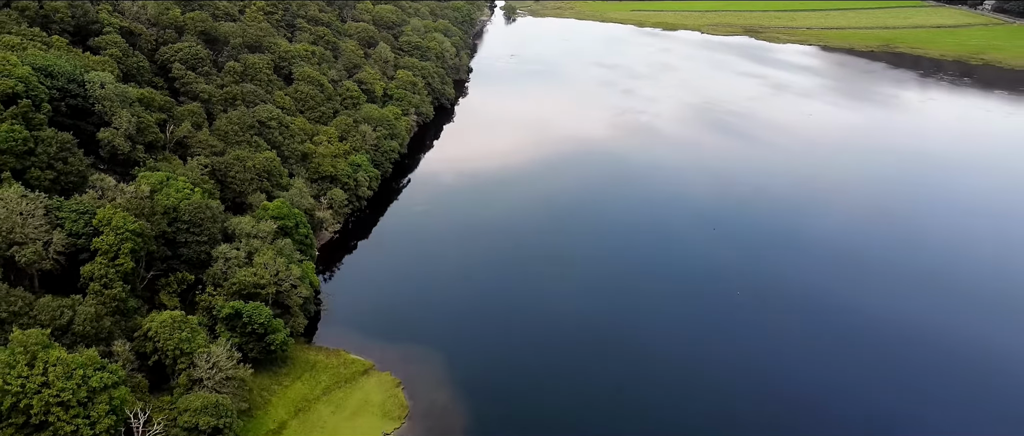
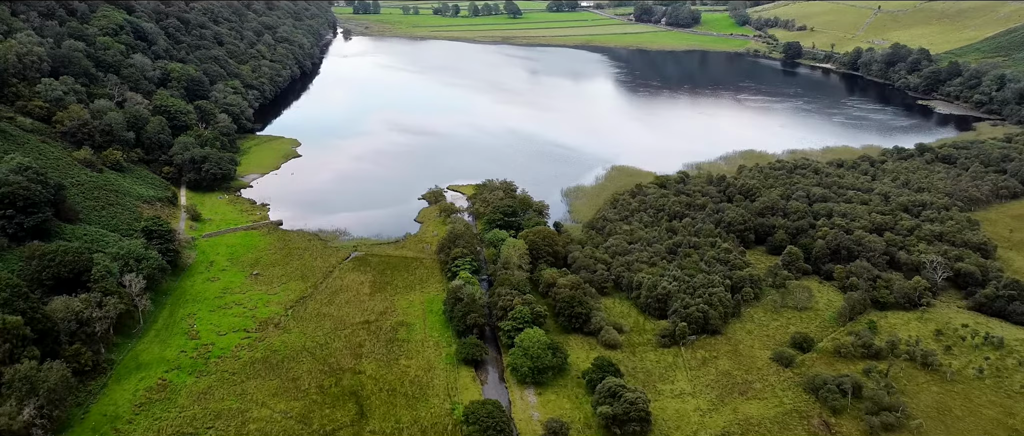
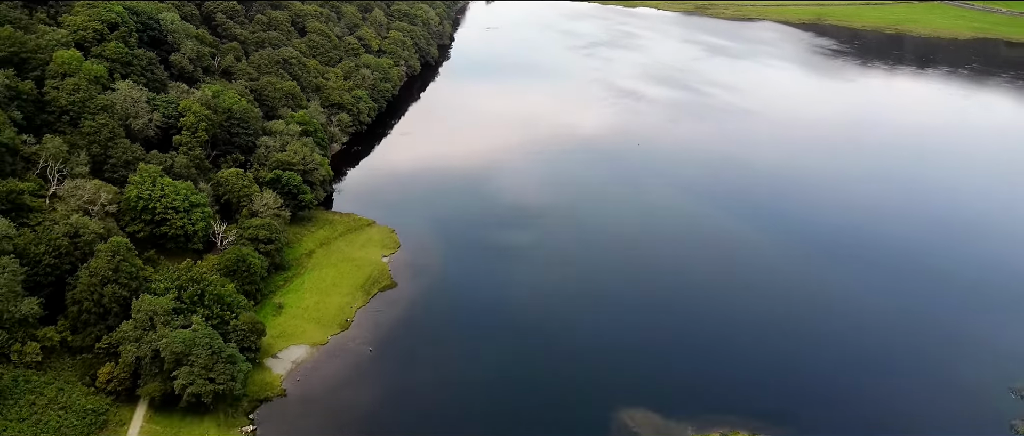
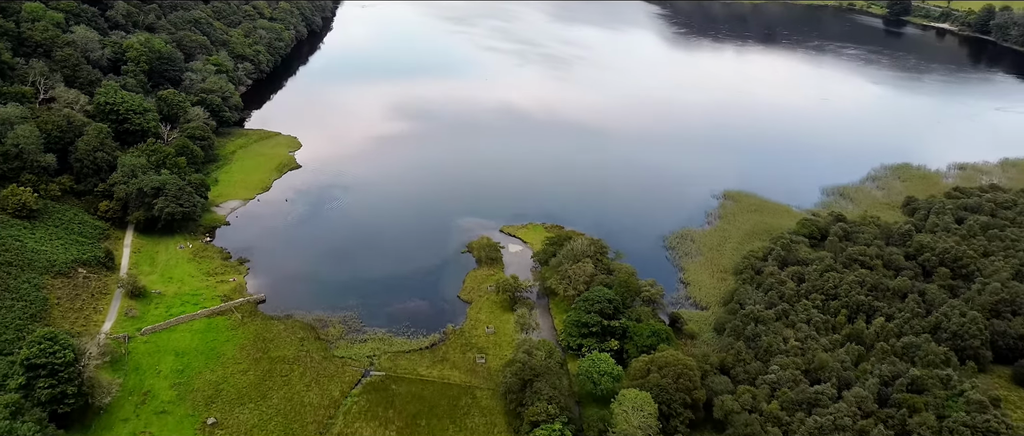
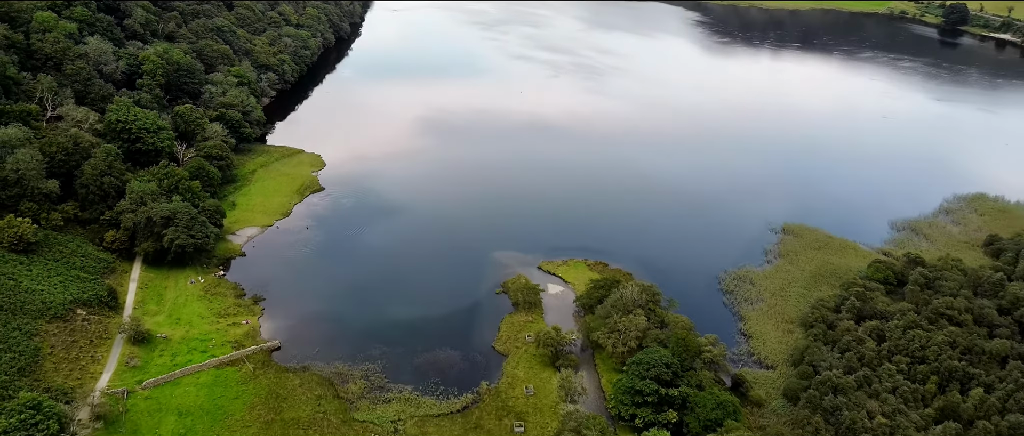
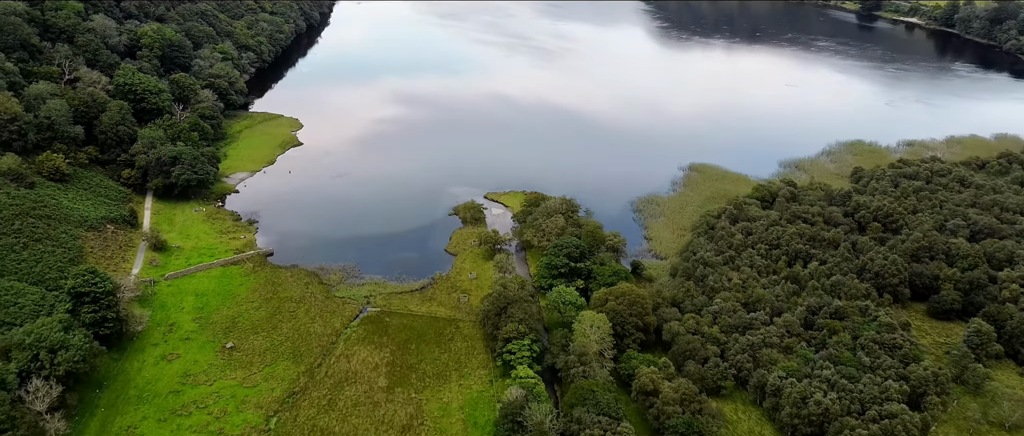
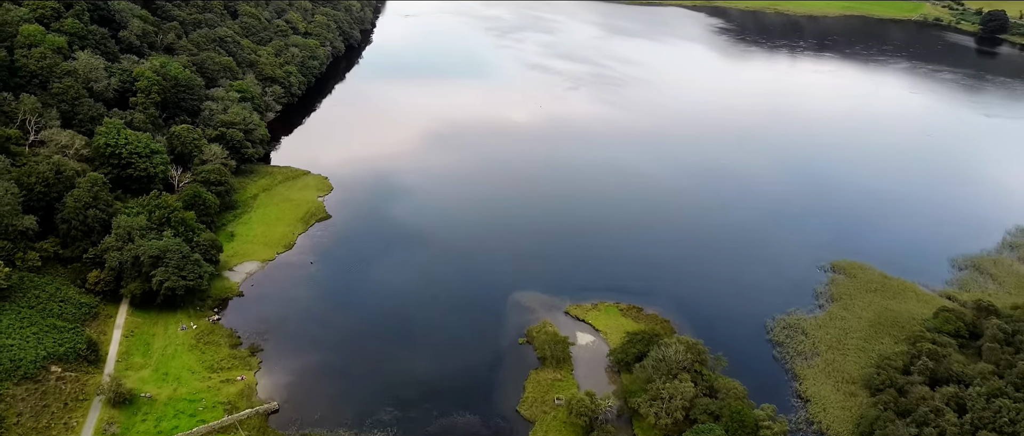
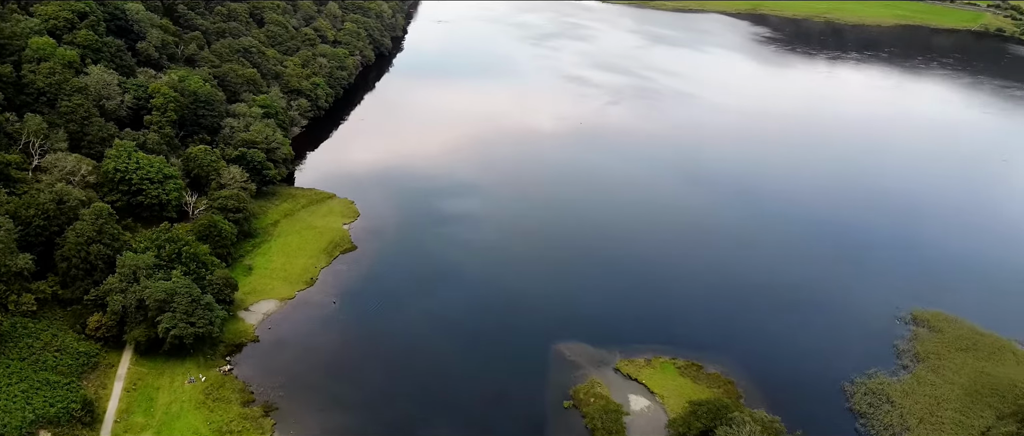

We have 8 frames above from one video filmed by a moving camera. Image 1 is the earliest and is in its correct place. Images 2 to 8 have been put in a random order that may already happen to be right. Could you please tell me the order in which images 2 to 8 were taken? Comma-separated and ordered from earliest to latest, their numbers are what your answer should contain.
3, 8, 7, 5, 4, 6, 2
